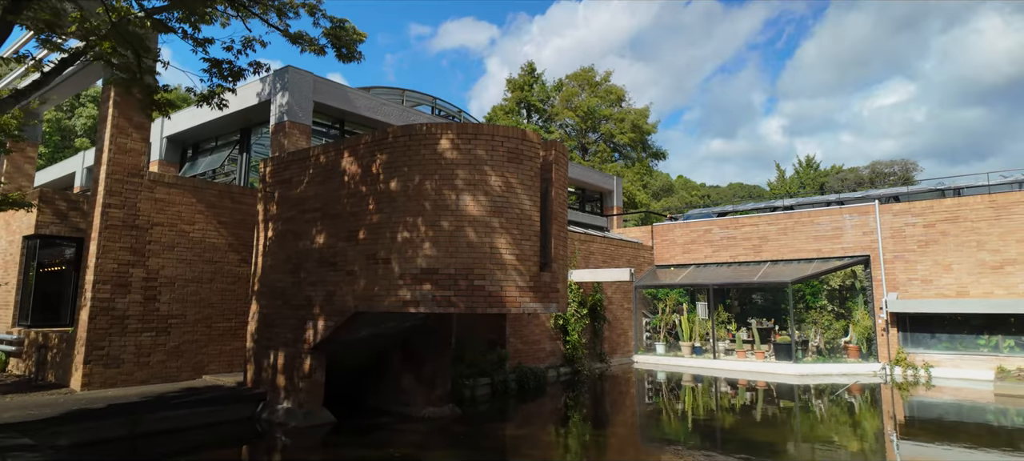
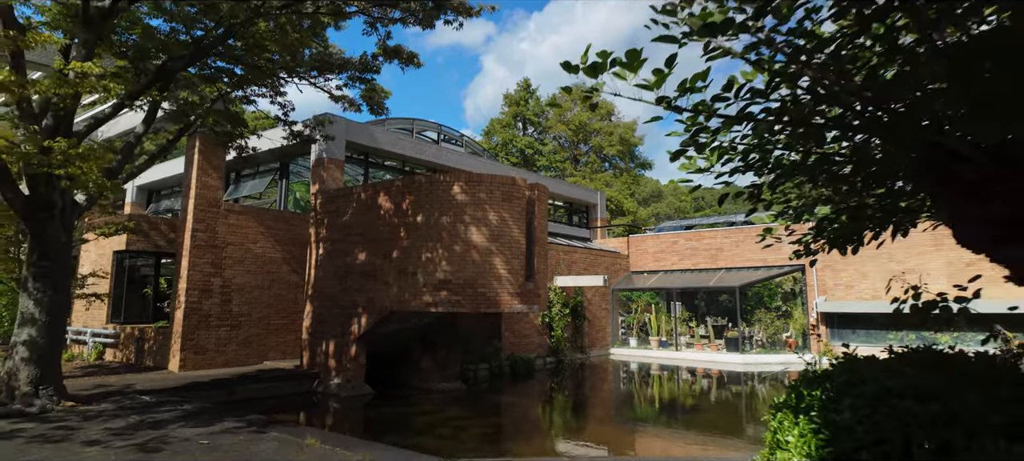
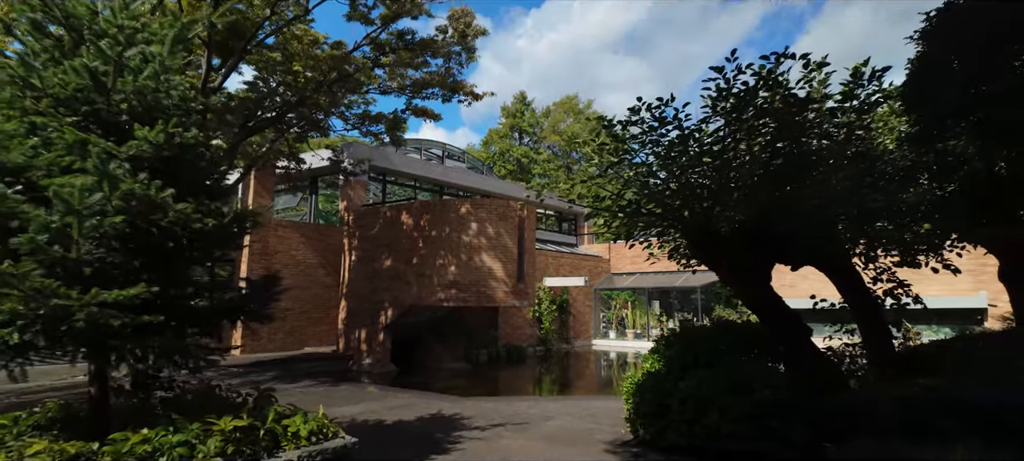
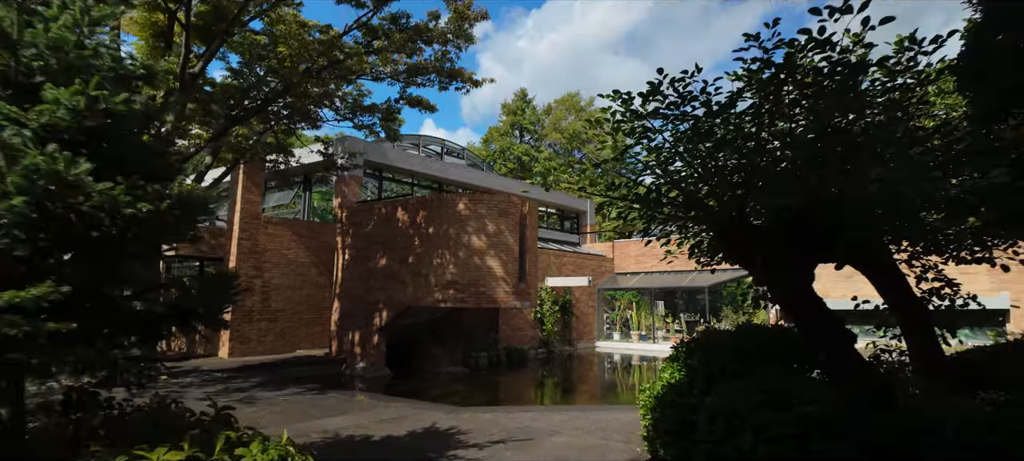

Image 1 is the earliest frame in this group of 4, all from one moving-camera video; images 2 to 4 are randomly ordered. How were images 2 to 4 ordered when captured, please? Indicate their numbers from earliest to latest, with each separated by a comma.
2, 4, 3
